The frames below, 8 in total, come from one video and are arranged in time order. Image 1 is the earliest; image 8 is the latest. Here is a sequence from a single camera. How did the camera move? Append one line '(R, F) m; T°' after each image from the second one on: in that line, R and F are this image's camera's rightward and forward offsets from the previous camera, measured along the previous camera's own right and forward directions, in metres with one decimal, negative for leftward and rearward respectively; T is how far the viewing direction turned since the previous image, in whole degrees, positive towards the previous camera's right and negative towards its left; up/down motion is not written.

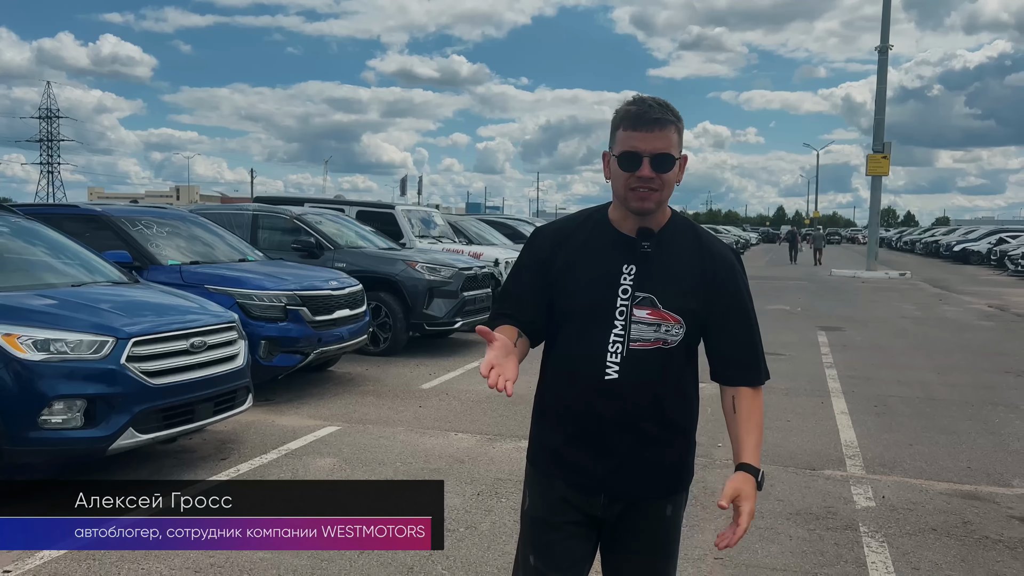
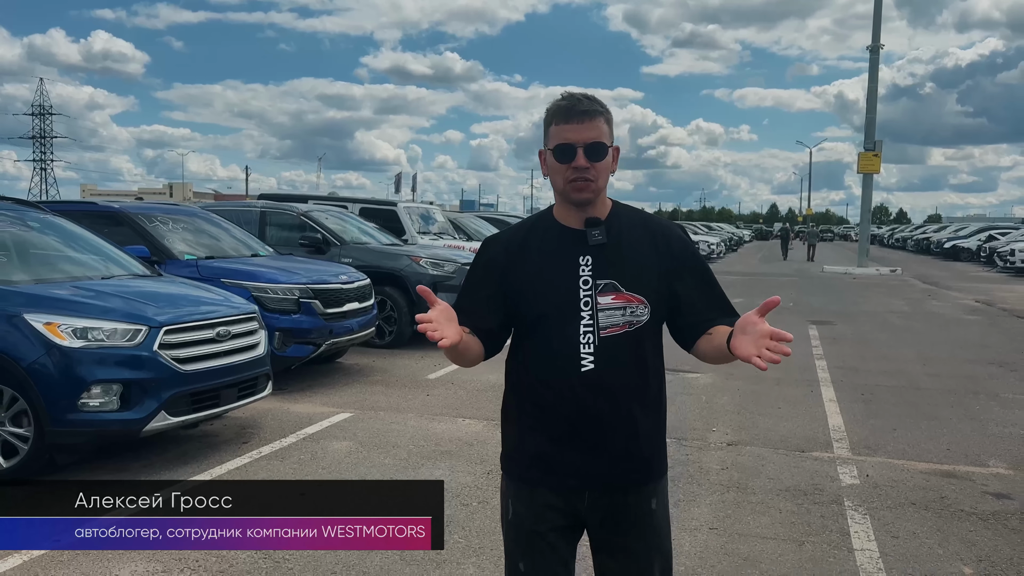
(-0.1, -0.3) m; 0°
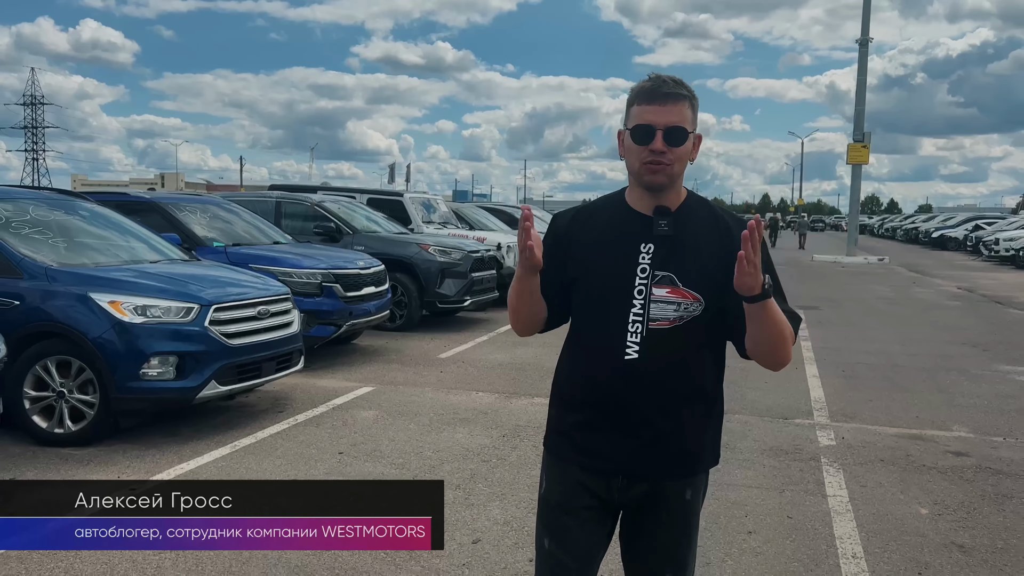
(-0.1, -0.5) m; +1°
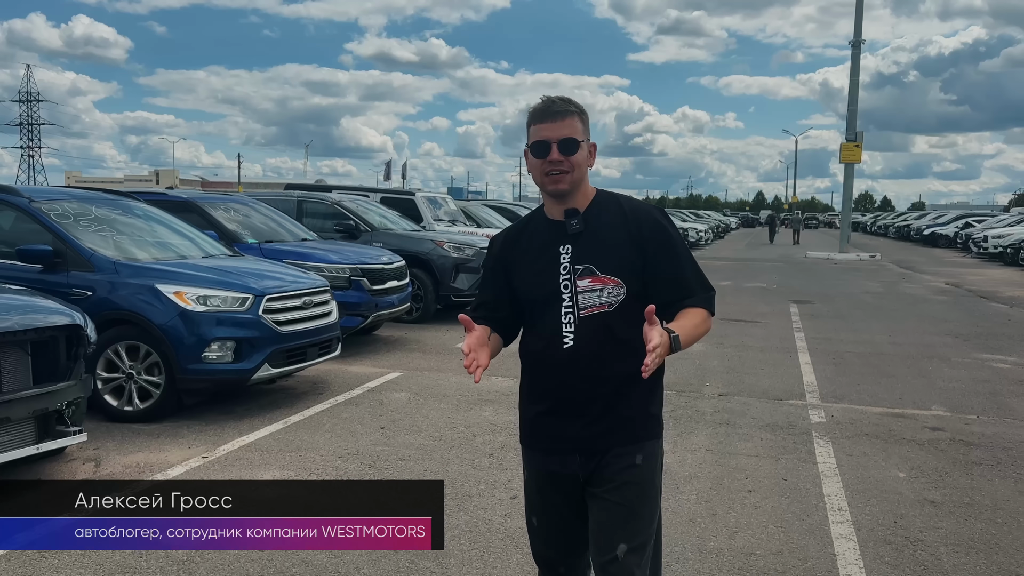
(-0.2, -0.6) m; 0°
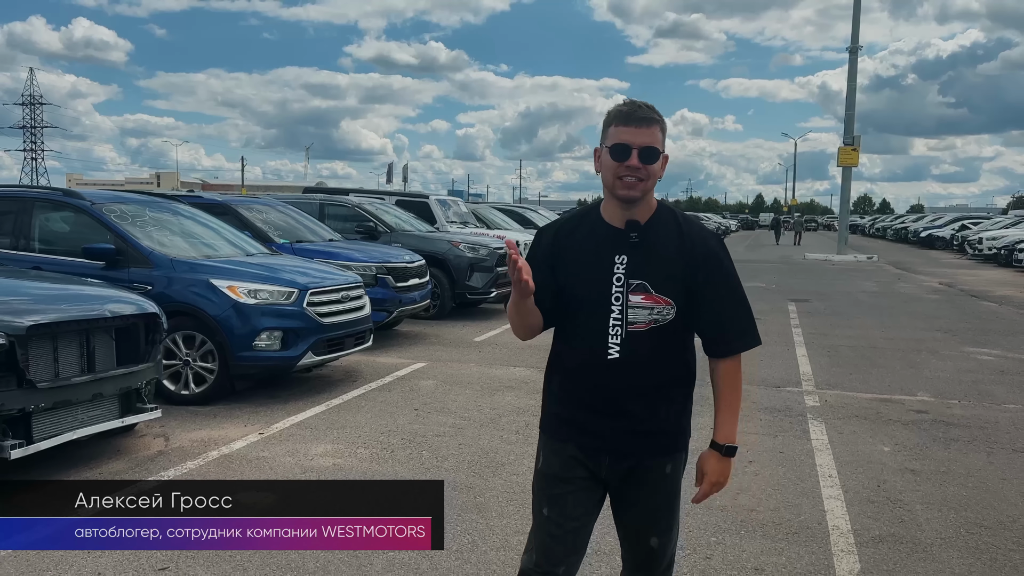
(-0.2, -0.5) m; 0°
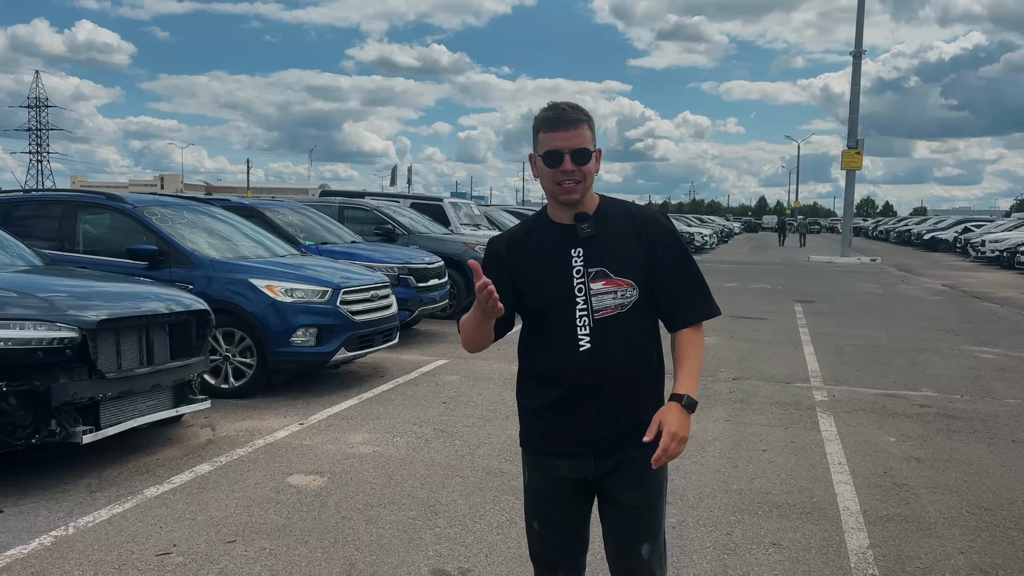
(-0.2, -0.3) m; 0°
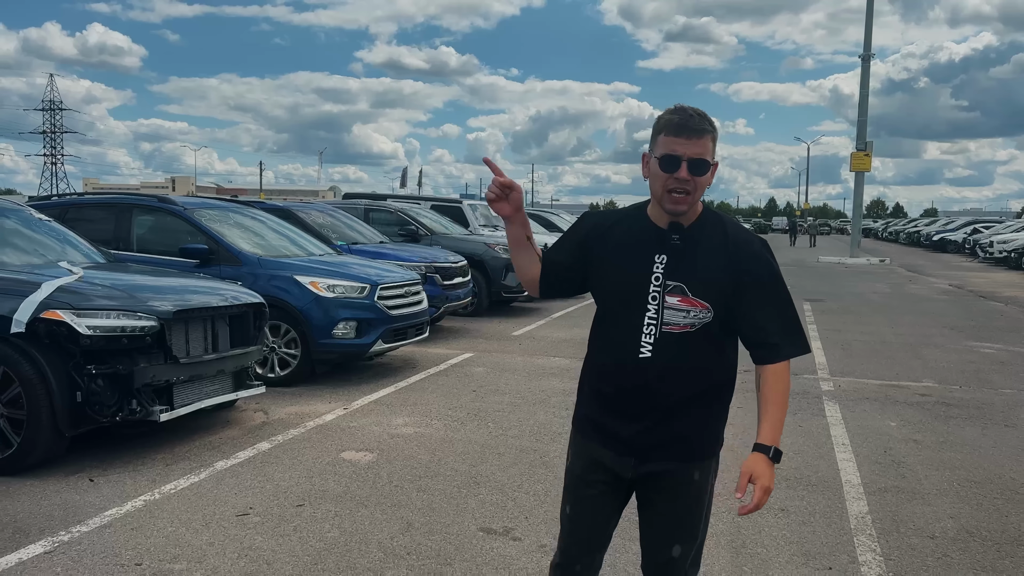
(-0.2, -0.5) m; -1°
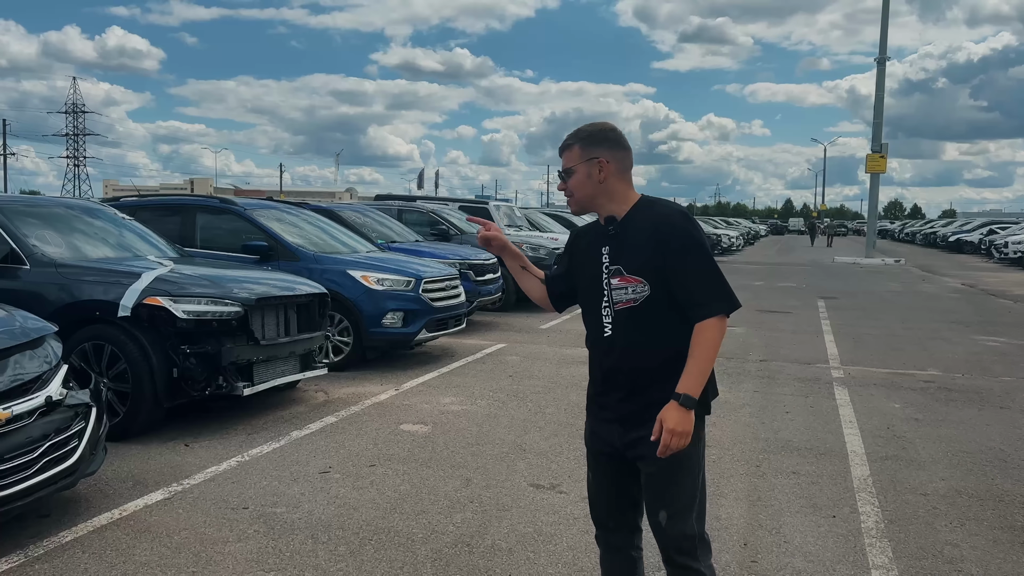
(-0.2, -0.6) m; -1°
